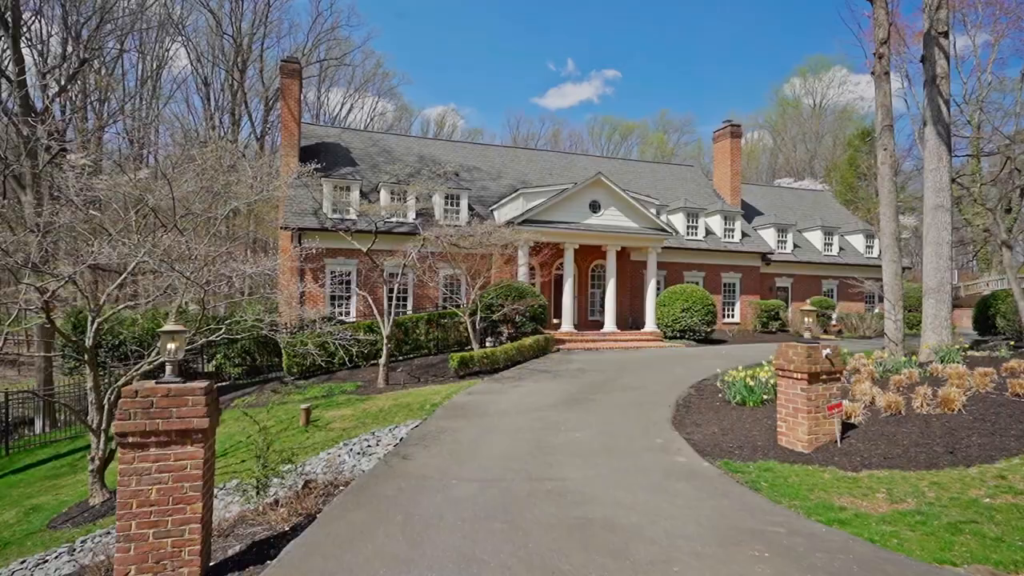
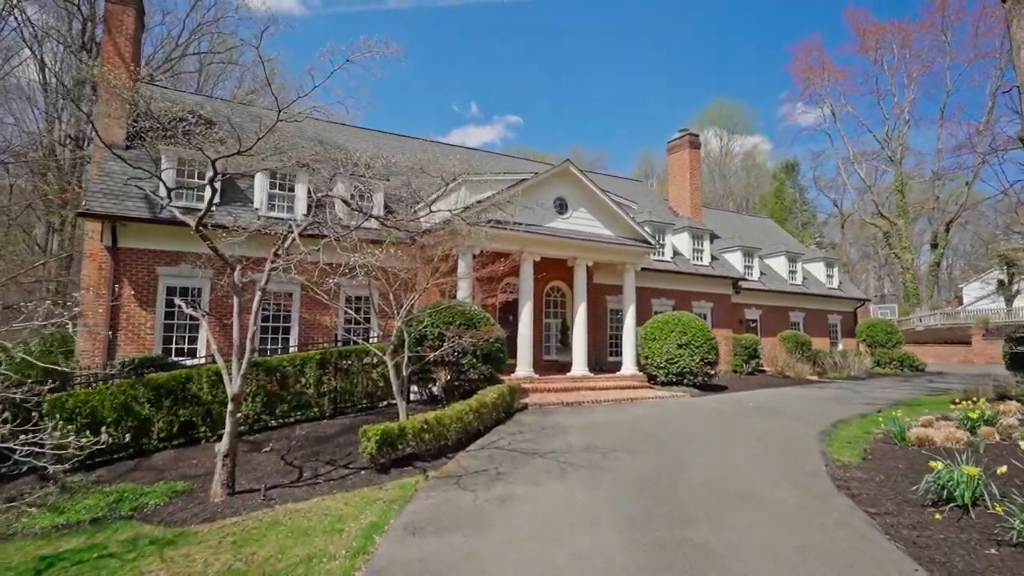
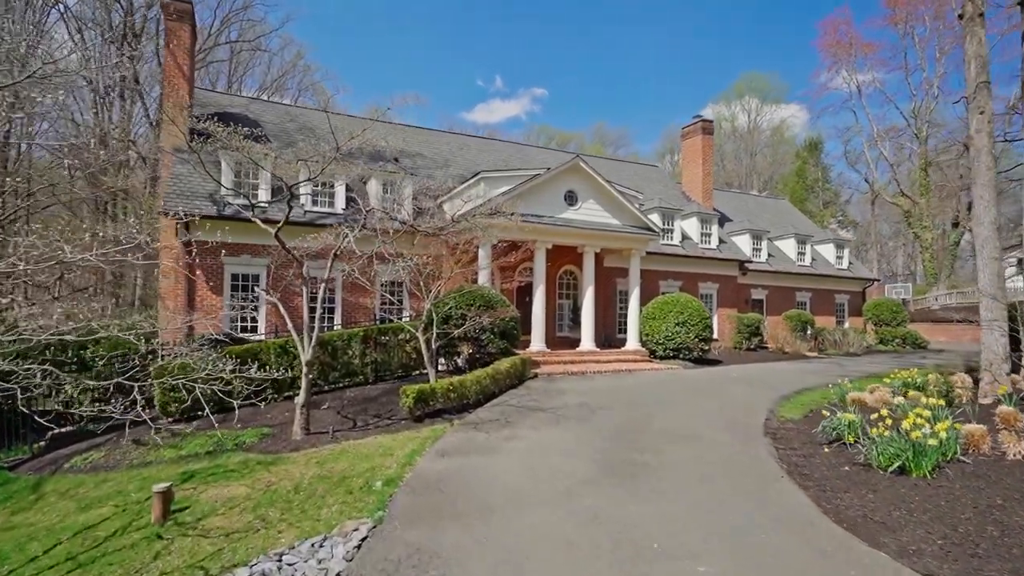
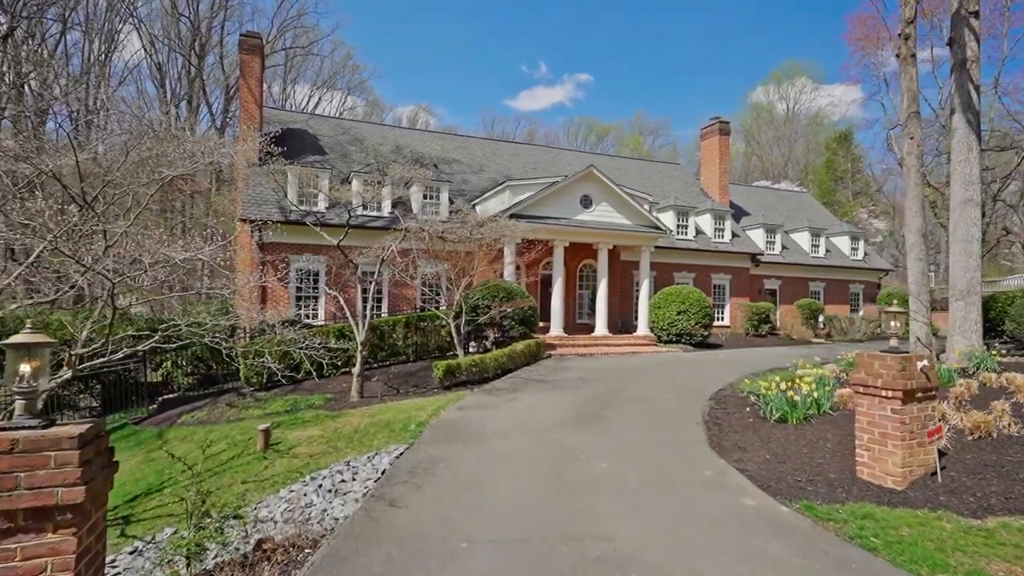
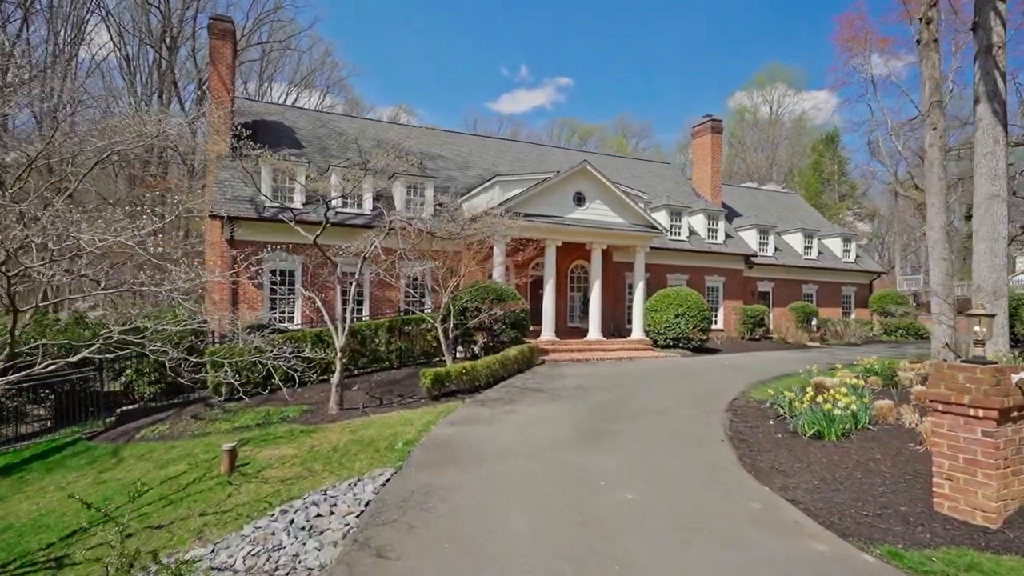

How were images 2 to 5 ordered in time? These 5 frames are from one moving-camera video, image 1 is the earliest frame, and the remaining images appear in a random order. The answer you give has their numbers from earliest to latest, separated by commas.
4, 5, 3, 2
